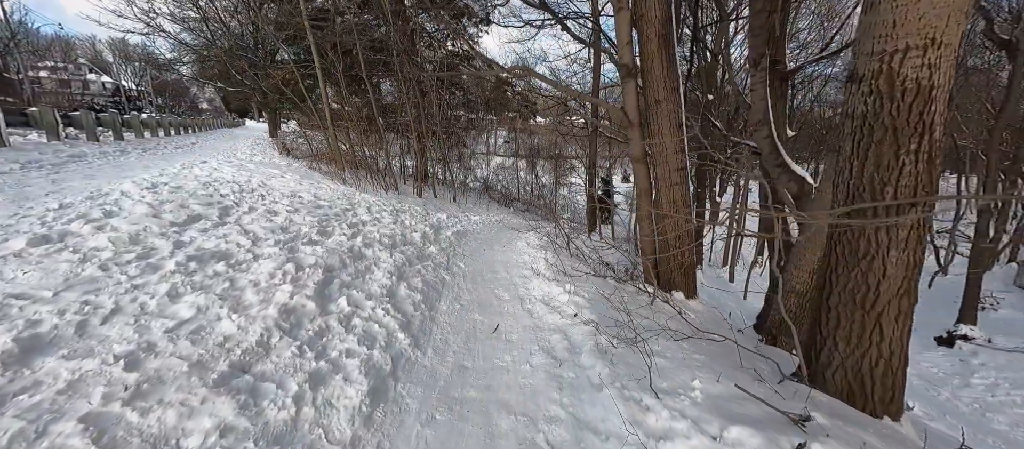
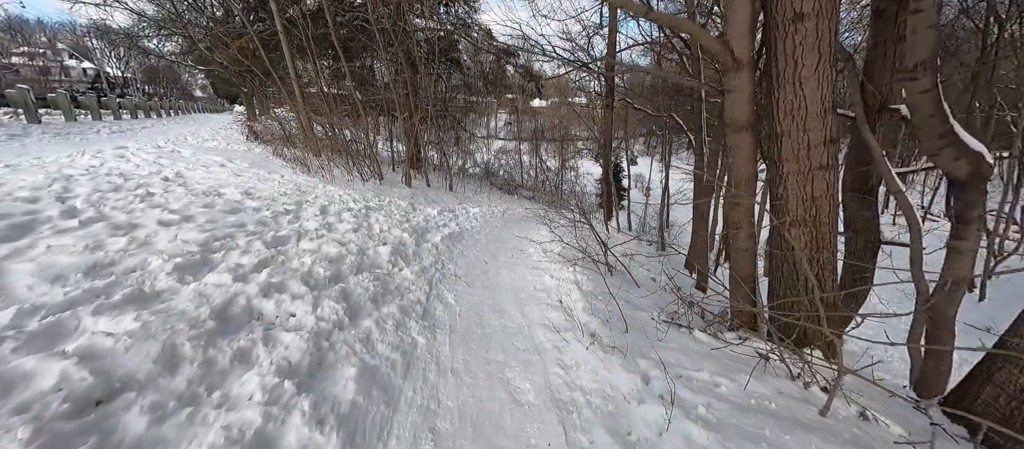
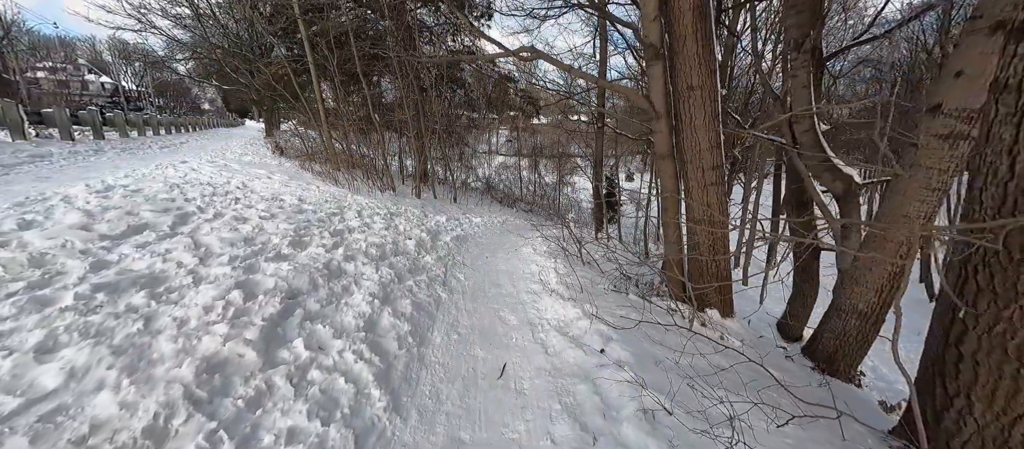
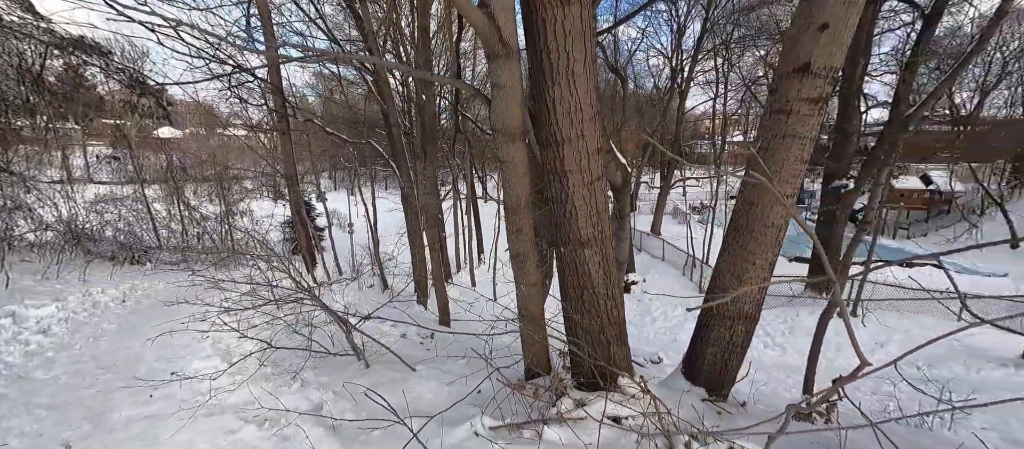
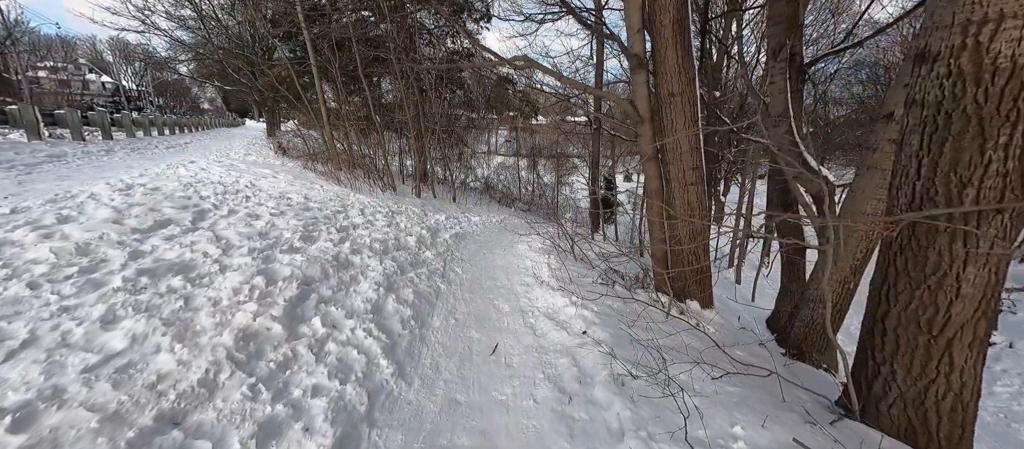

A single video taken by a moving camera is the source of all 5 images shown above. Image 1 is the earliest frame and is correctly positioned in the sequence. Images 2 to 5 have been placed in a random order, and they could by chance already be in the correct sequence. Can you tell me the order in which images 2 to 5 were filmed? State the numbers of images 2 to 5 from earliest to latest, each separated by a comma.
5, 3, 2, 4
